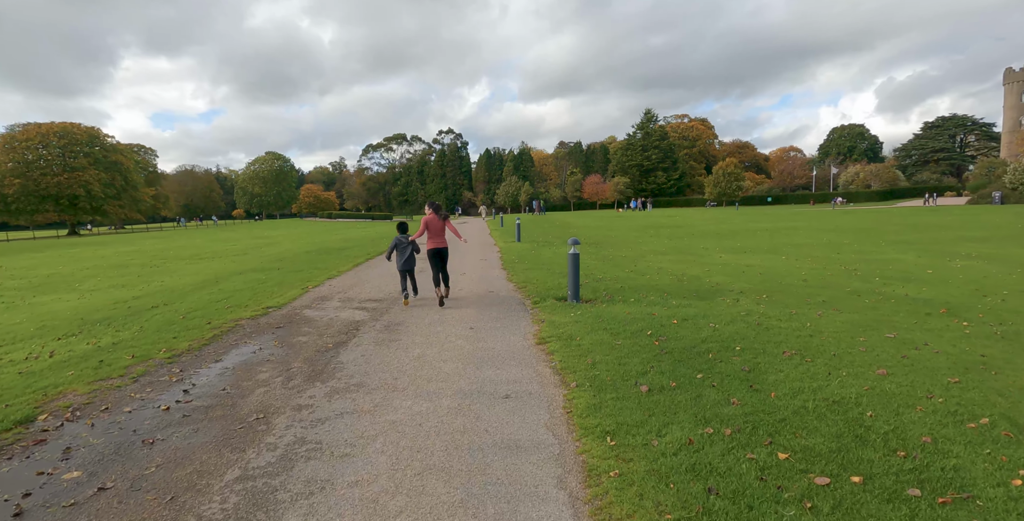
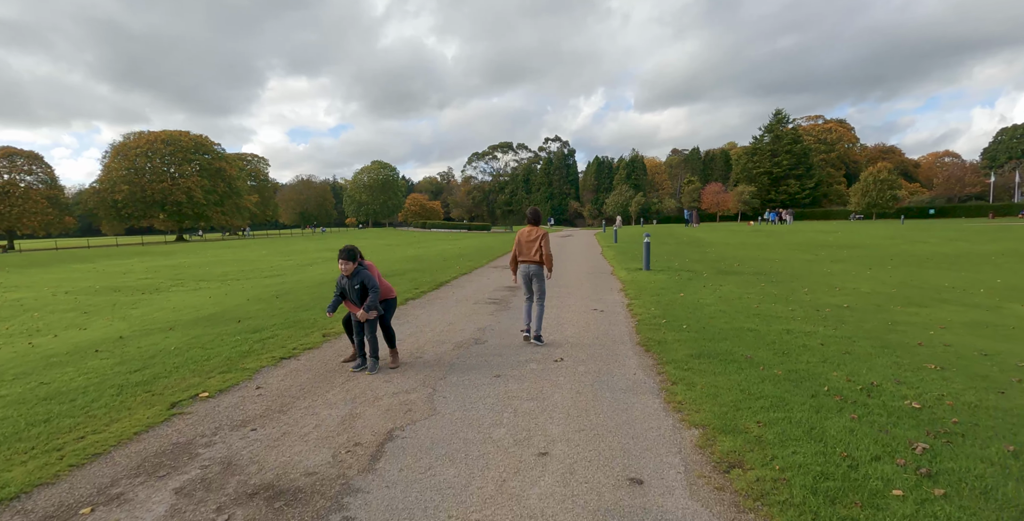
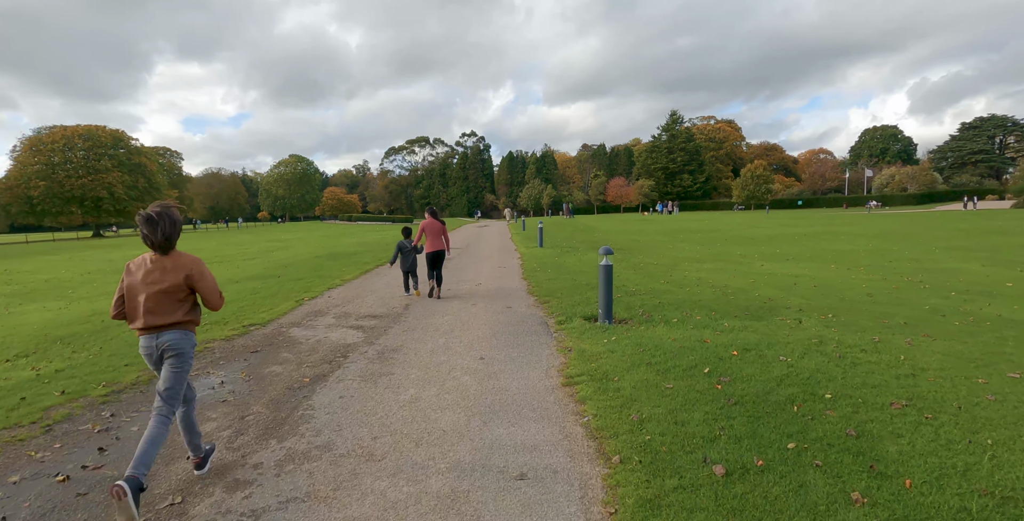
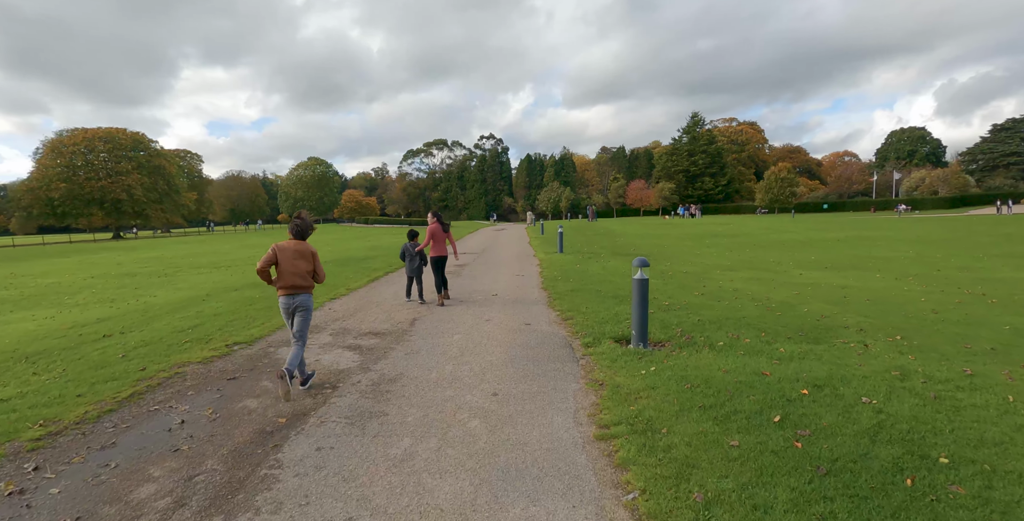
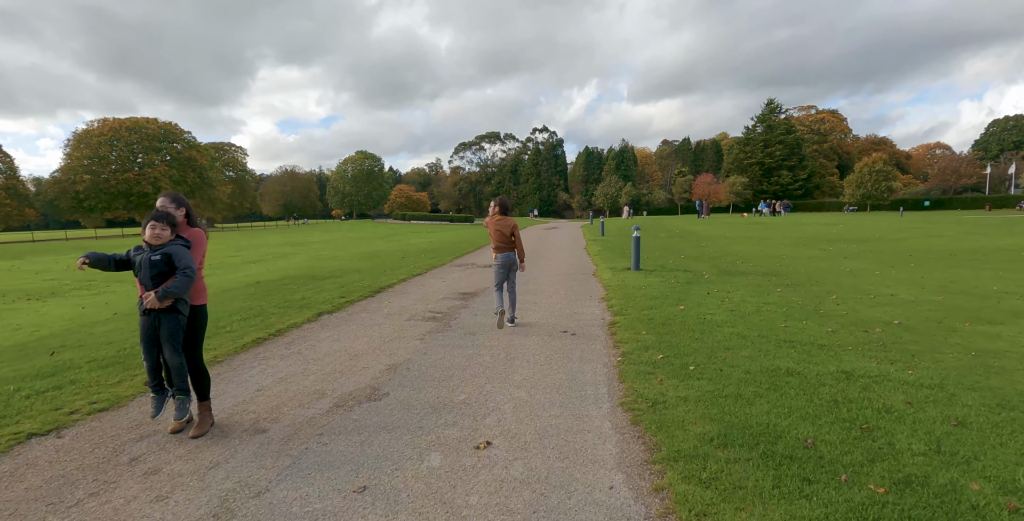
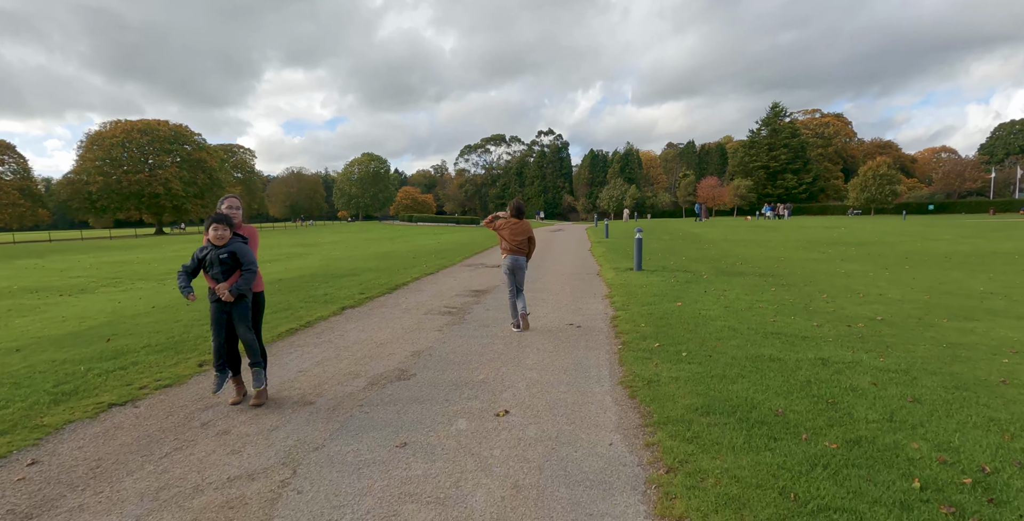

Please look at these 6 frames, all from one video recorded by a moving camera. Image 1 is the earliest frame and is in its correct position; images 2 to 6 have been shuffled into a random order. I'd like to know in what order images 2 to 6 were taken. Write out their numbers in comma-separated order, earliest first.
3, 4, 2, 6, 5
